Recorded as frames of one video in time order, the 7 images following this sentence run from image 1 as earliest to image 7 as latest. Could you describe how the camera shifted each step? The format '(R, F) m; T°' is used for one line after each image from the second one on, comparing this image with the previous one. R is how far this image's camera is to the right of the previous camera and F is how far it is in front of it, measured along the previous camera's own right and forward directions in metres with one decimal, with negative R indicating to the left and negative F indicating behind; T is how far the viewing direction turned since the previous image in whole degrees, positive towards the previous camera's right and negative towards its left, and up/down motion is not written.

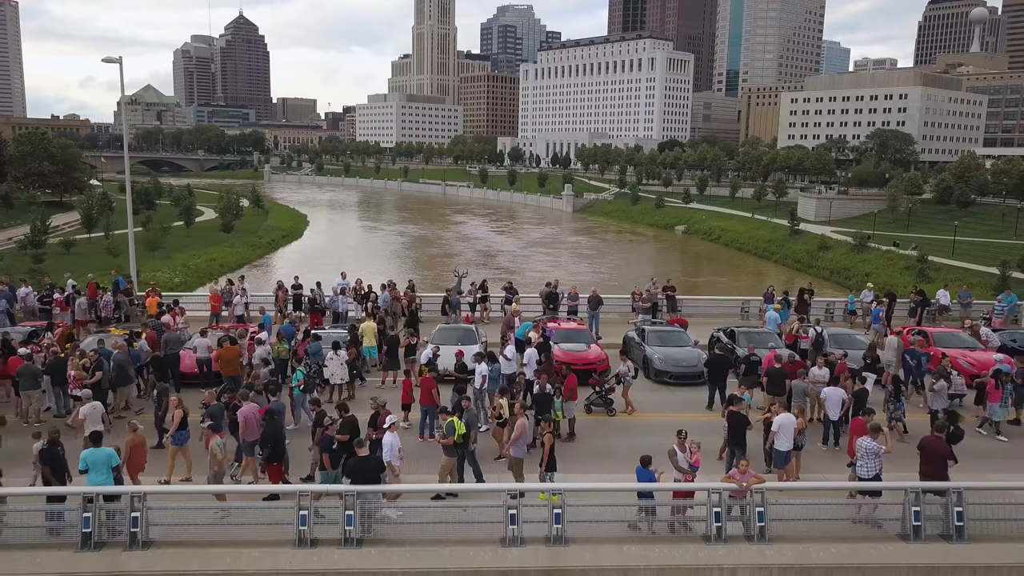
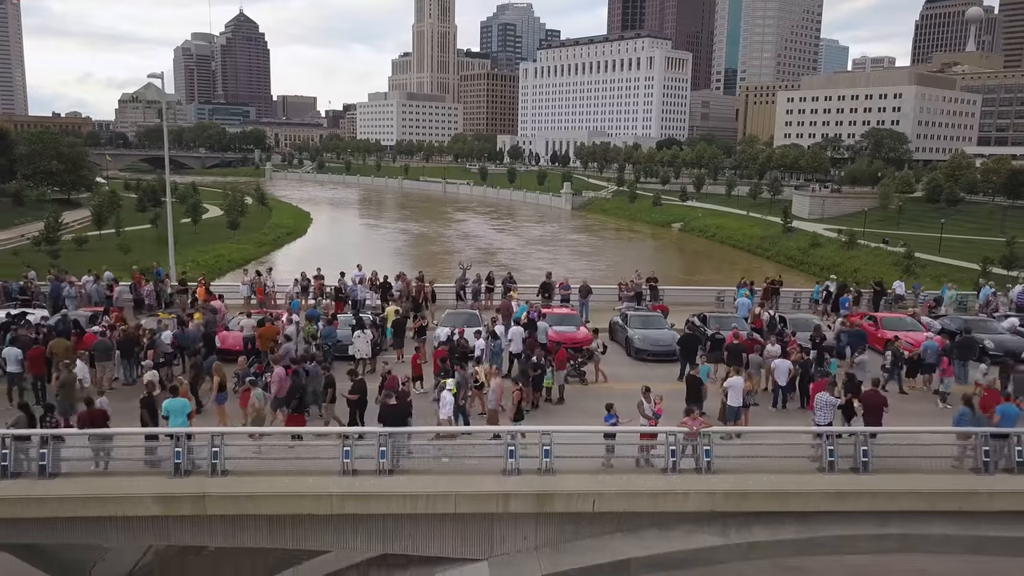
(0.0, -1.5) m; 0°
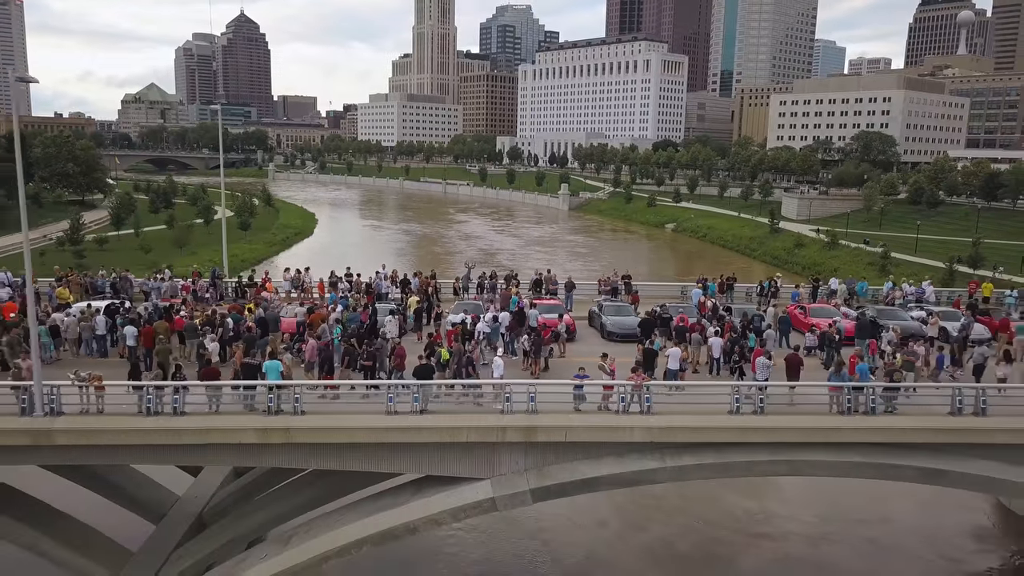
(0.0, -2.7) m; 0°
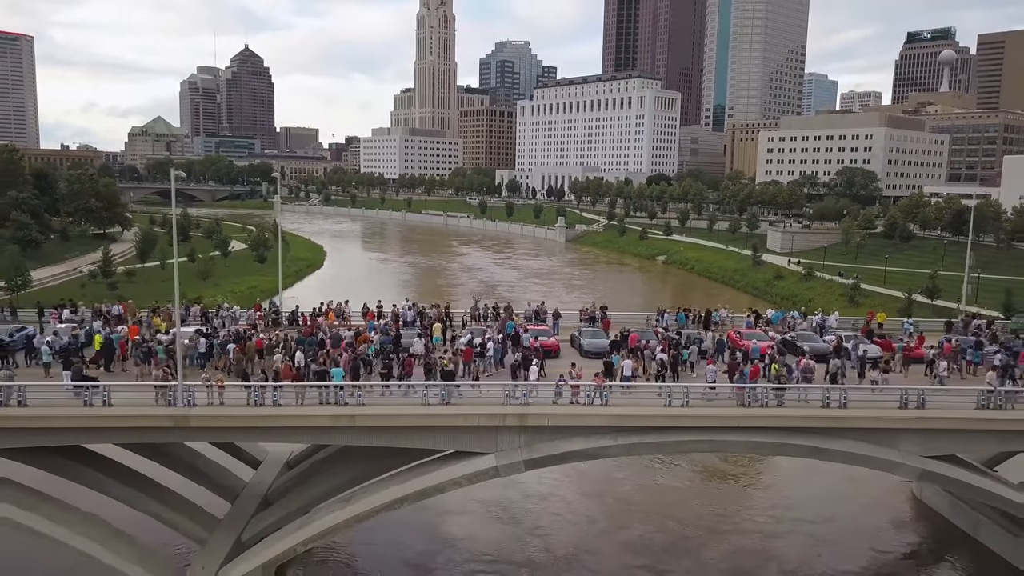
(0.0, -4.1) m; 0°
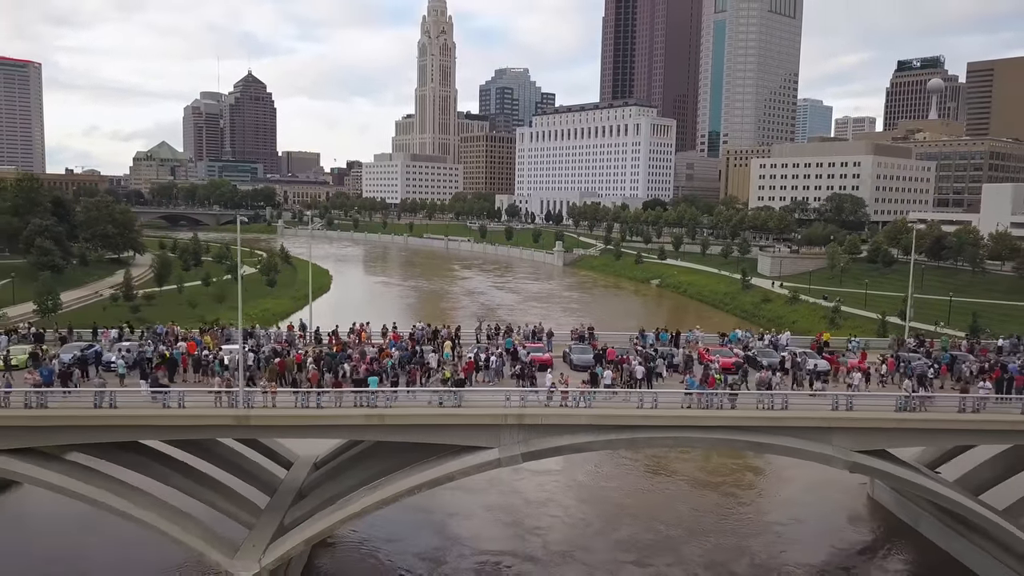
(0.0, -3.0) m; 0°
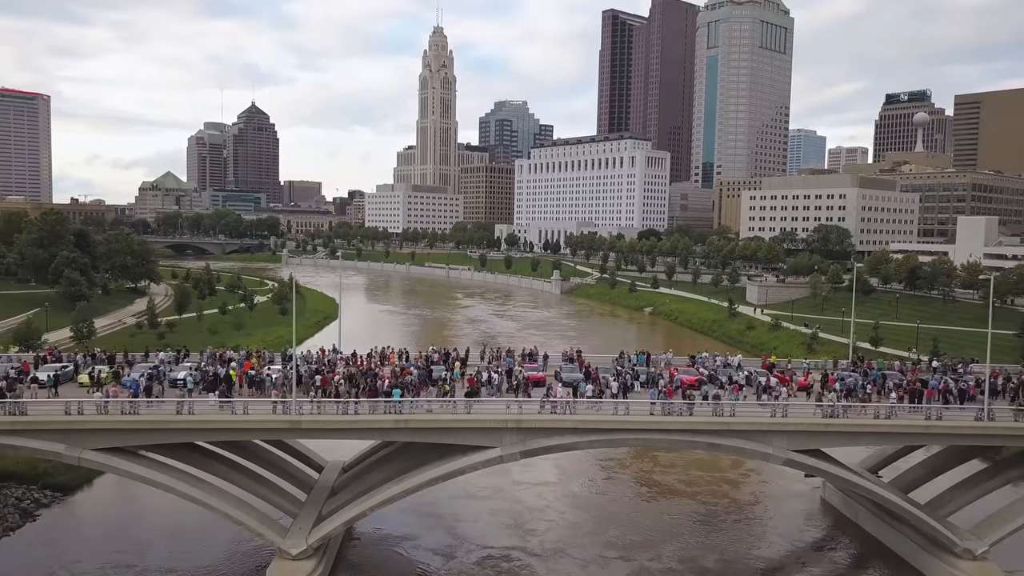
(0.0, -4.1) m; 0°
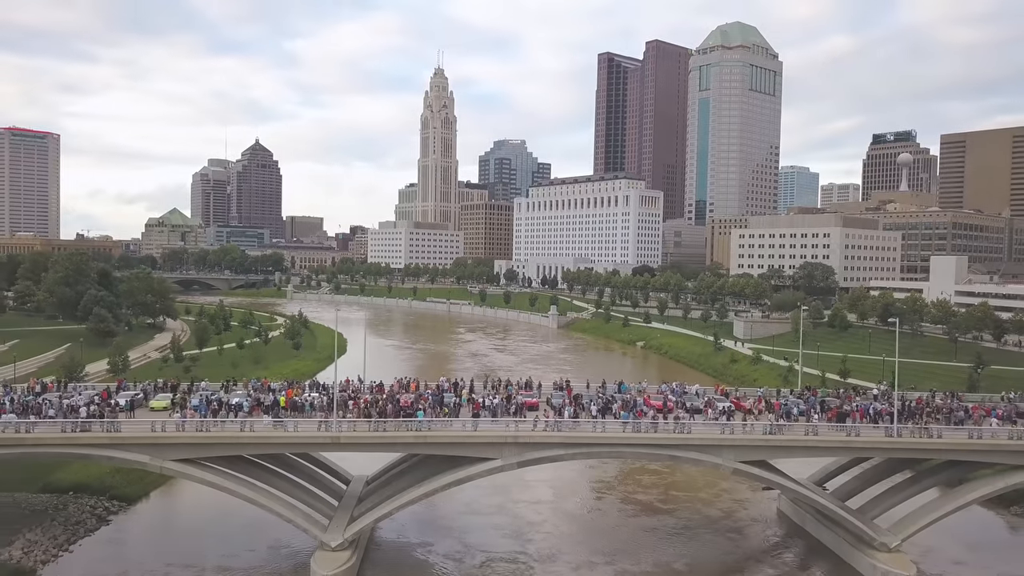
(0.0, -5.0) m; 0°
